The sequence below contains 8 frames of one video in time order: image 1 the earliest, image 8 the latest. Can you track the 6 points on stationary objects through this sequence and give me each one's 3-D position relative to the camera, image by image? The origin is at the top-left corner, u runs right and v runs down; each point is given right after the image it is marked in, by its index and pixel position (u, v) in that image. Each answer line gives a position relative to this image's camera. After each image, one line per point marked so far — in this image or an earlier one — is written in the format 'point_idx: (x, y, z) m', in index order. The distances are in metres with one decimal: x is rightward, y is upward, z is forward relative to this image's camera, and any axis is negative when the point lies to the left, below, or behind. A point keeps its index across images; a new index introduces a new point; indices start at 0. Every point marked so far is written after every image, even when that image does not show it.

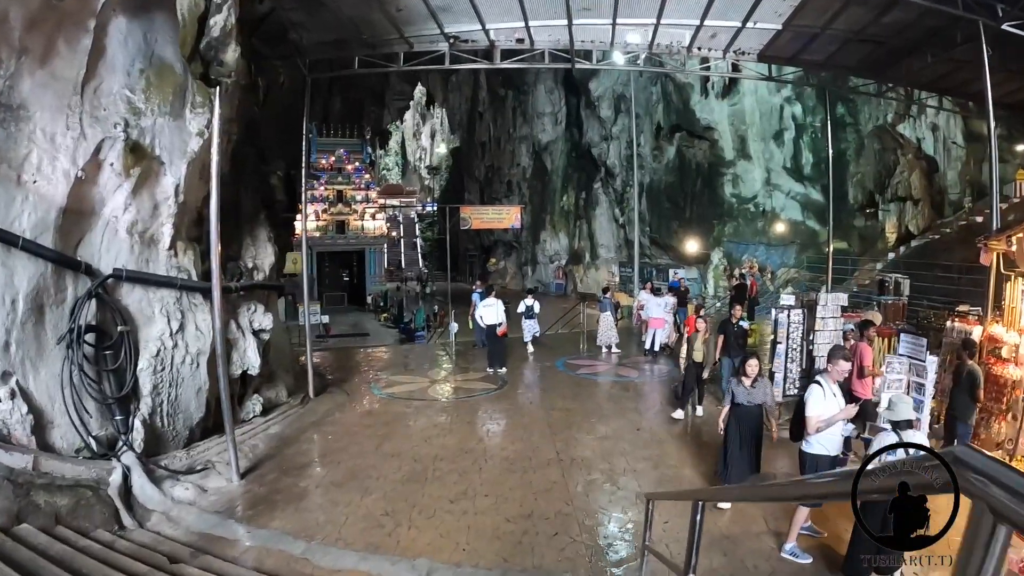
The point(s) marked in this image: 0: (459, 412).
0: (-0.8, -1.9, +9.6) m
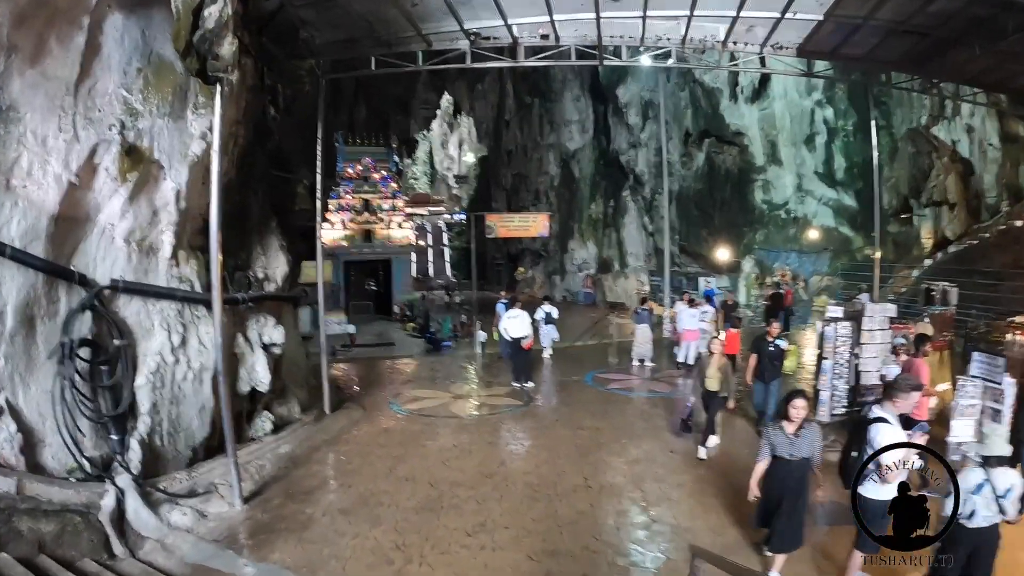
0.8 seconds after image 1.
0: (-0.5, -2.0, +9.0) m
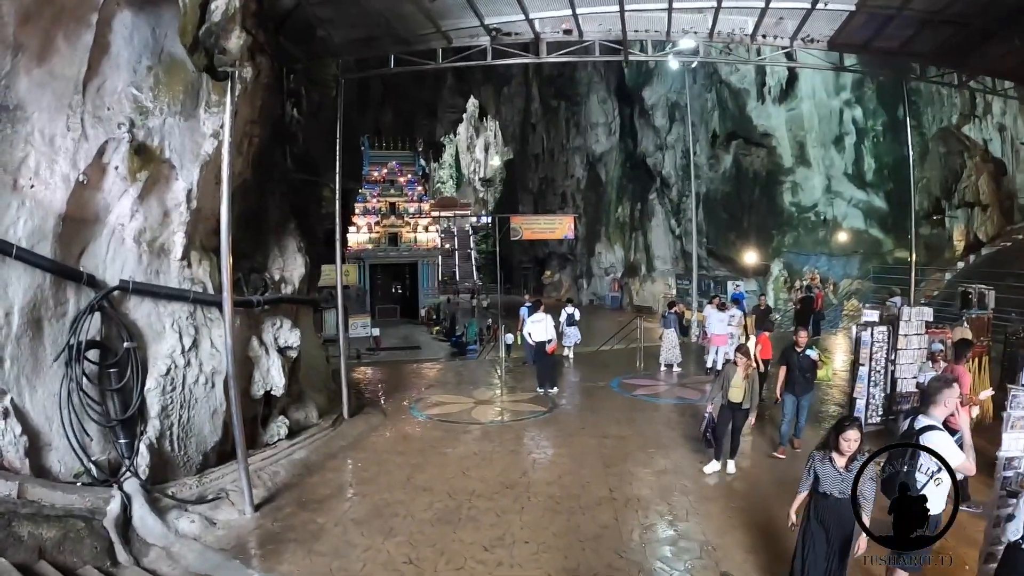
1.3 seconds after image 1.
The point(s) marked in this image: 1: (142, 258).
0: (-0.2, -2.1, +8.7) m
1: (-3.9, +0.3, +6.8) m
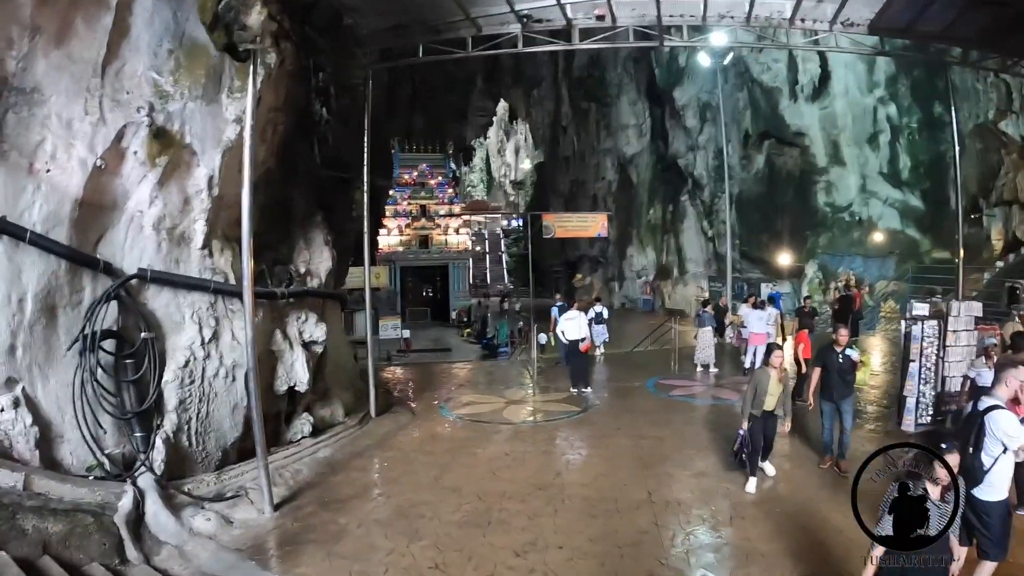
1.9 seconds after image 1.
0: (+0.3, -2.0, +8.4) m
1: (-3.6, +0.4, +6.6) m
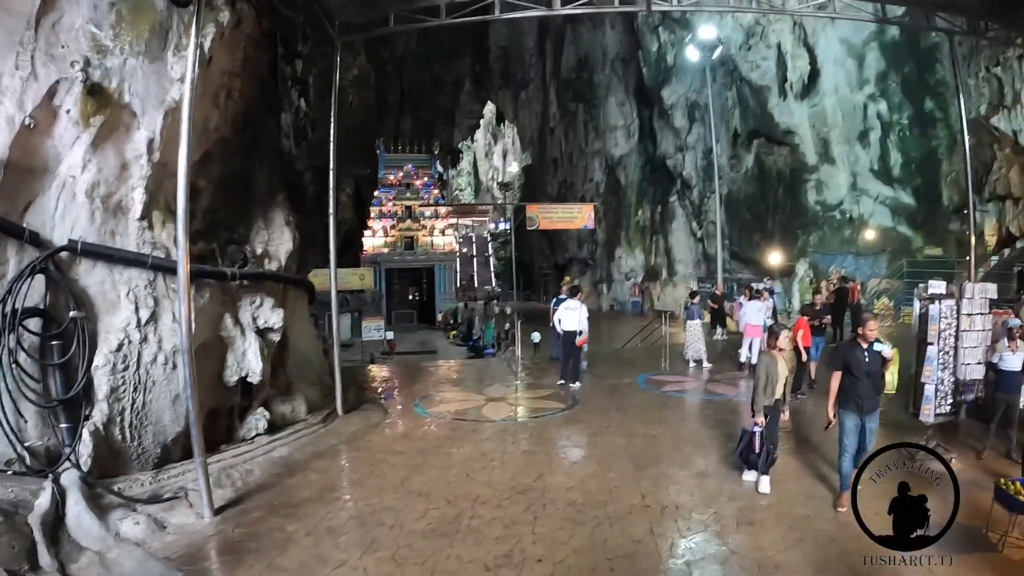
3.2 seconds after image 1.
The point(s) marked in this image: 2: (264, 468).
0: (0.0, -1.8, +7.6) m
1: (-3.8, +0.6, +5.8) m
2: (-2.7, -1.9, +6.9) m
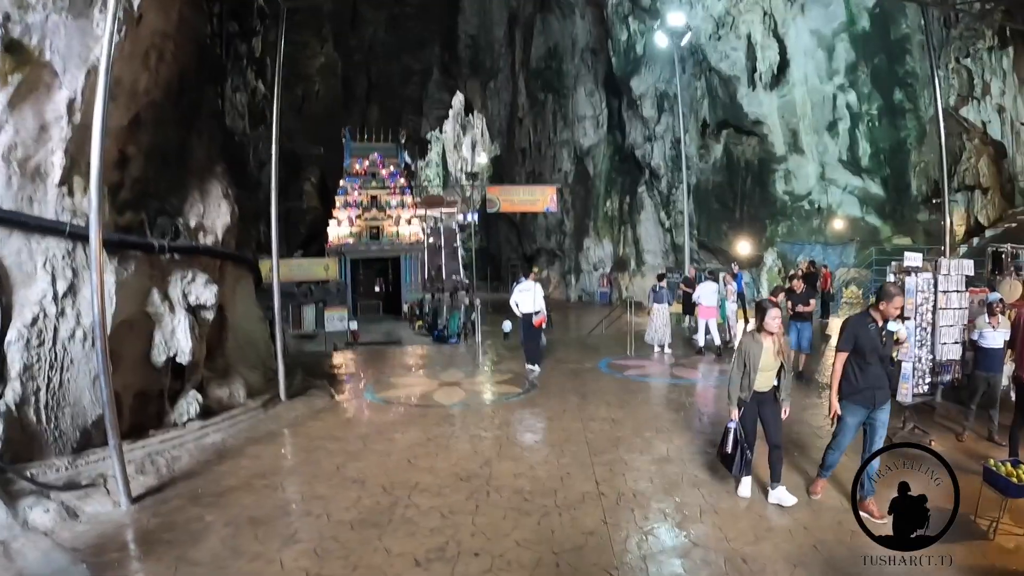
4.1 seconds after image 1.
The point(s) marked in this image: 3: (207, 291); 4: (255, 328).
0: (-0.5, -1.5, +7.2) m
1: (-4.2, +0.9, +5.2) m
2: (-3.2, -1.6, +6.3) m
3: (-3.3, 0.0, +6.9) m
4: (-3.7, -0.6, +9.1) m
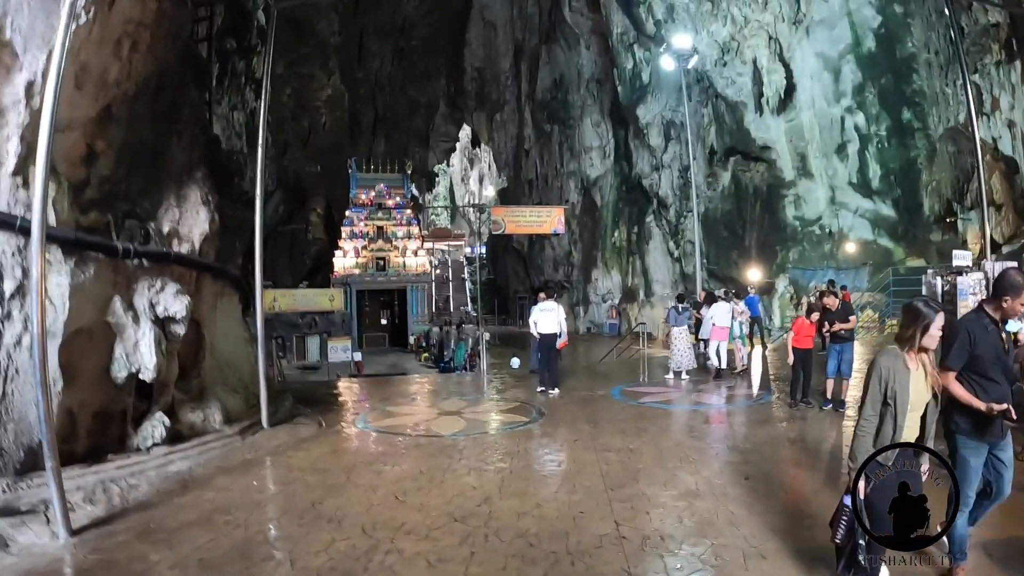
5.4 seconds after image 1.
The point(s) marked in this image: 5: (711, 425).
0: (-0.5, -1.7, +6.4) m
1: (-4.2, +0.8, +4.6) m
2: (-3.2, -1.7, +5.6) m
3: (-3.3, -0.2, +6.3) m
4: (-3.6, -0.8, +8.4) m
5: (+2.3, -1.6, +7.4) m
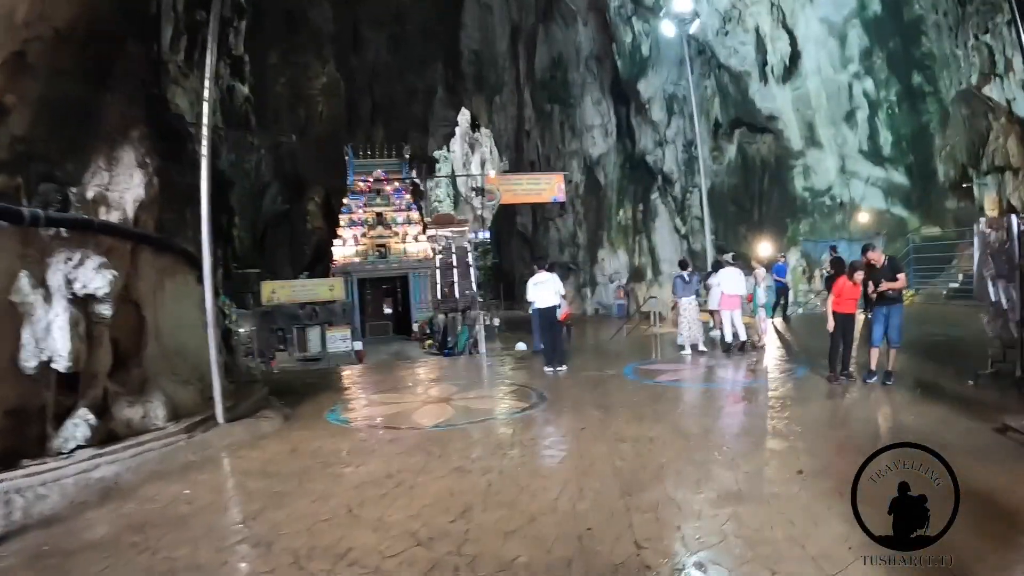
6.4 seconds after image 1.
0: (-0.5, -1.3, +5.4) m
1: (-4.4, +1.0, +3.5) m
2: (-3.2, -1.5, +4.6) m
3: (-3.4, 0.0, +5.2) m
4: (-3.7, -0.6, +7.4) m
5: (+2.3, -1.2, +6.4) m
